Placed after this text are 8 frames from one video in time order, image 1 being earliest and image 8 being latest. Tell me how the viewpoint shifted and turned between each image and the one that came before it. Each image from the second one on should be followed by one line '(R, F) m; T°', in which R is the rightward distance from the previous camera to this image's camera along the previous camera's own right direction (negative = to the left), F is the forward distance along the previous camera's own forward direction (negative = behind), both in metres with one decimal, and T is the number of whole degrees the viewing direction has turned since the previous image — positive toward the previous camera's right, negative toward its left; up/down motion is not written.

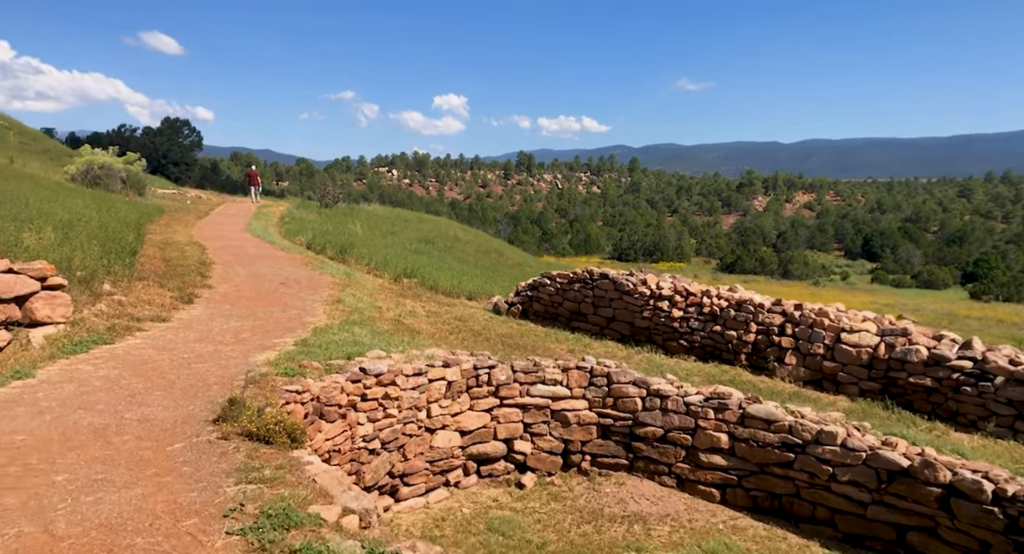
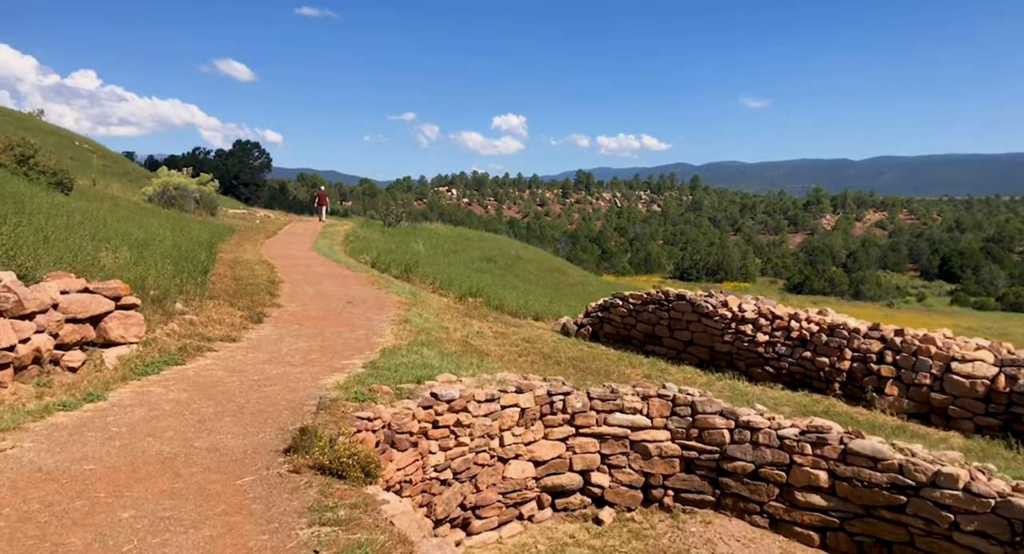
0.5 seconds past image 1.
(-0.2, +0.4) m; -5°
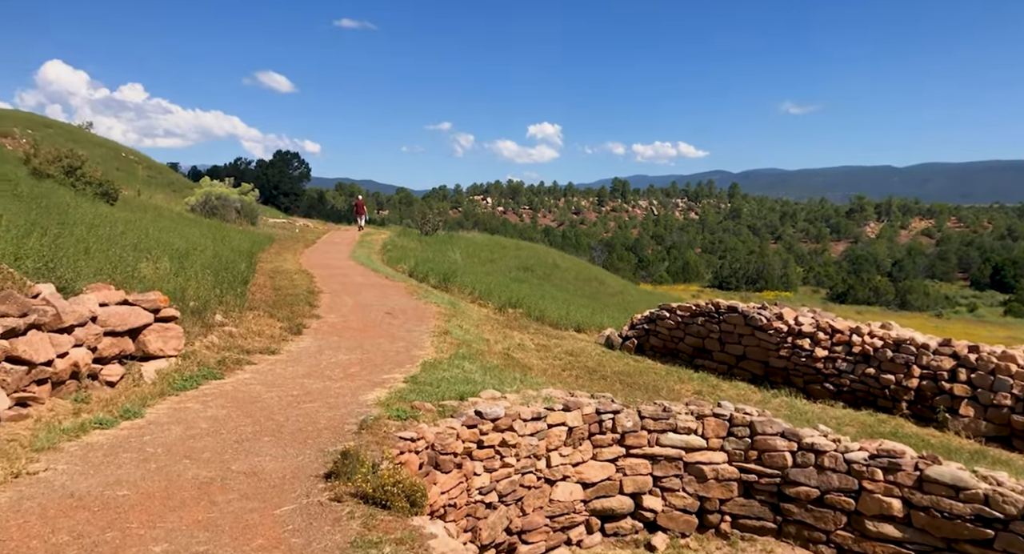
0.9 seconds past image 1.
(-0.1, +0.4) m; -3°
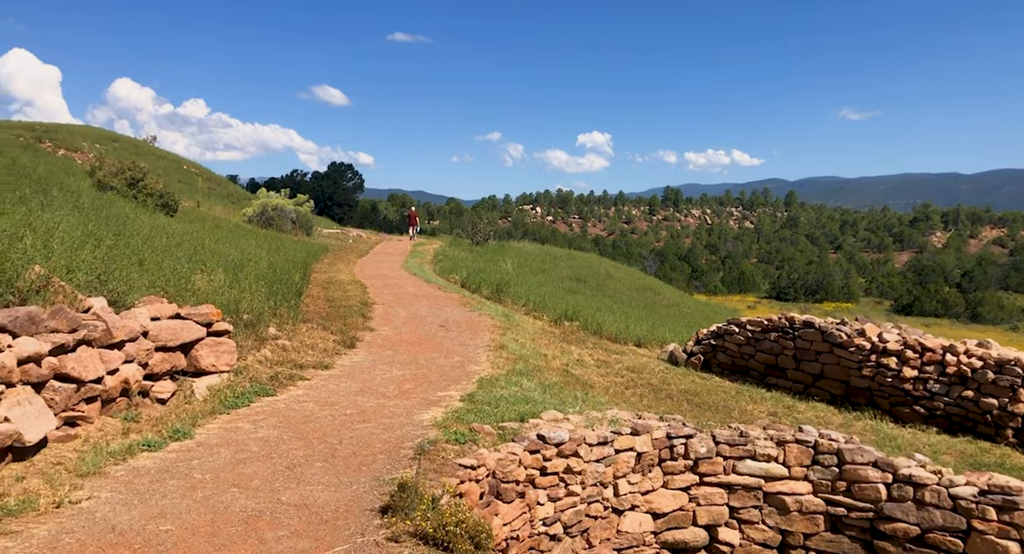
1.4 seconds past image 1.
(-0.2, +0.5) m; -4°
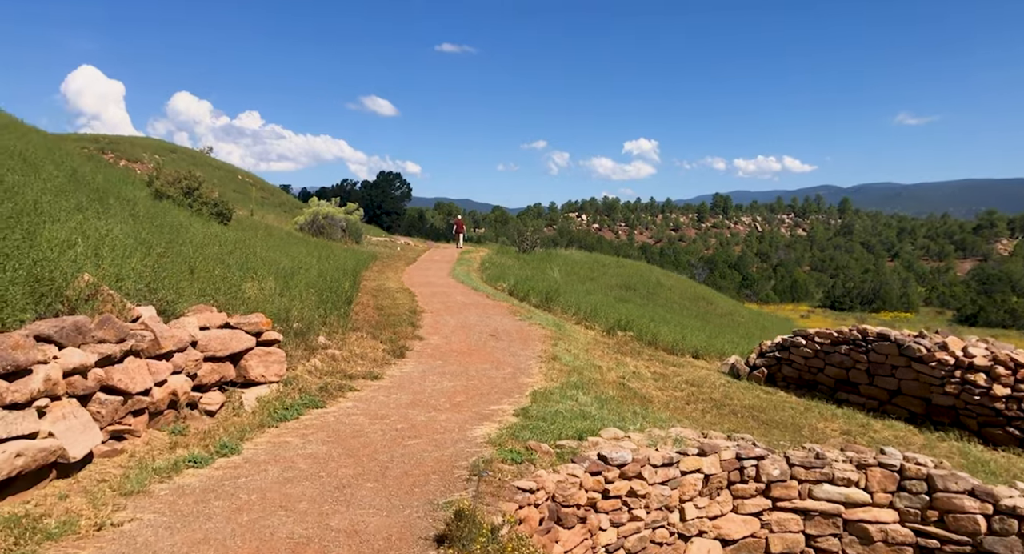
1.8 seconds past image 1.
(-0.1, +0.4) m; -4°
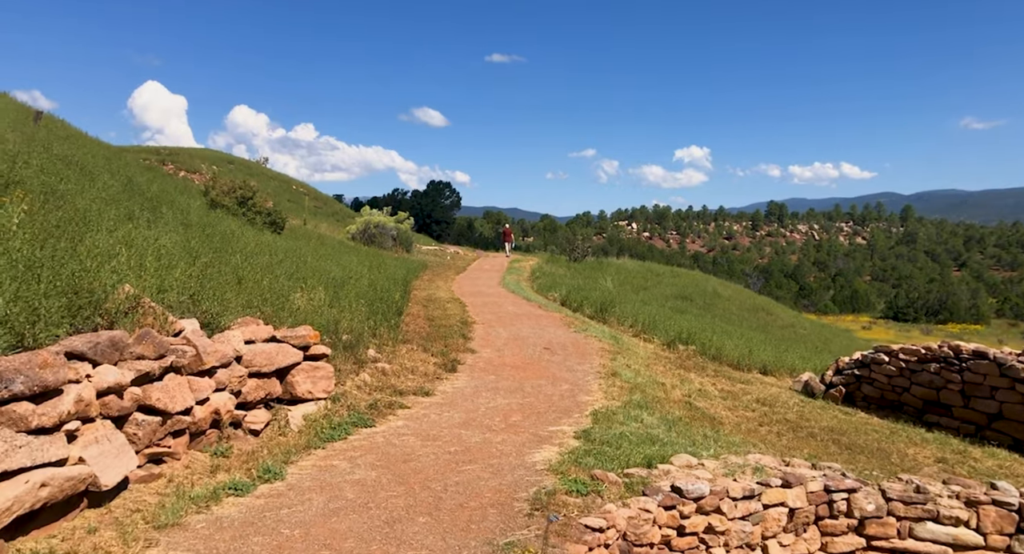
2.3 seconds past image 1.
(-0.1, +0.5) m; -4°
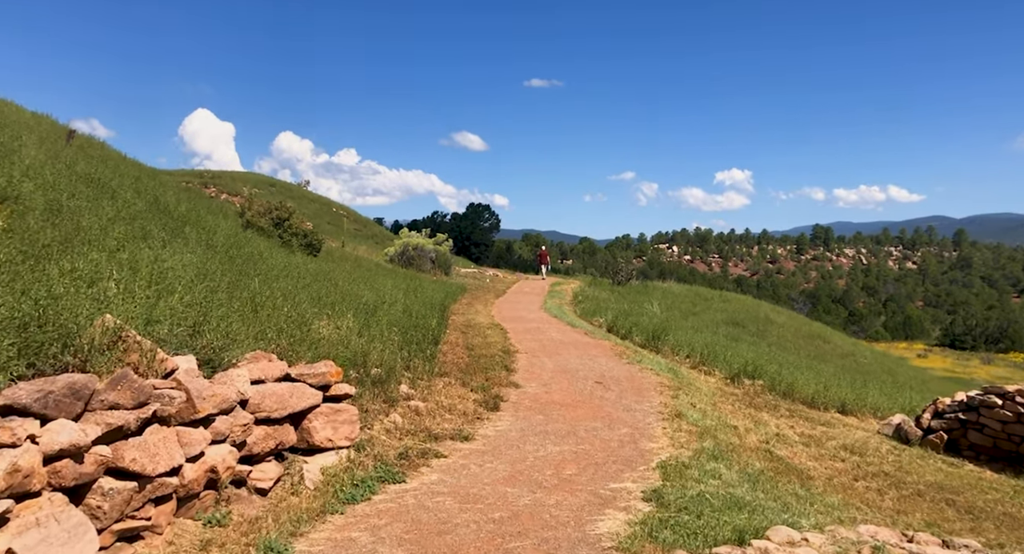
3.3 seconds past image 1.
(-0.1, +1.1) m; -3°
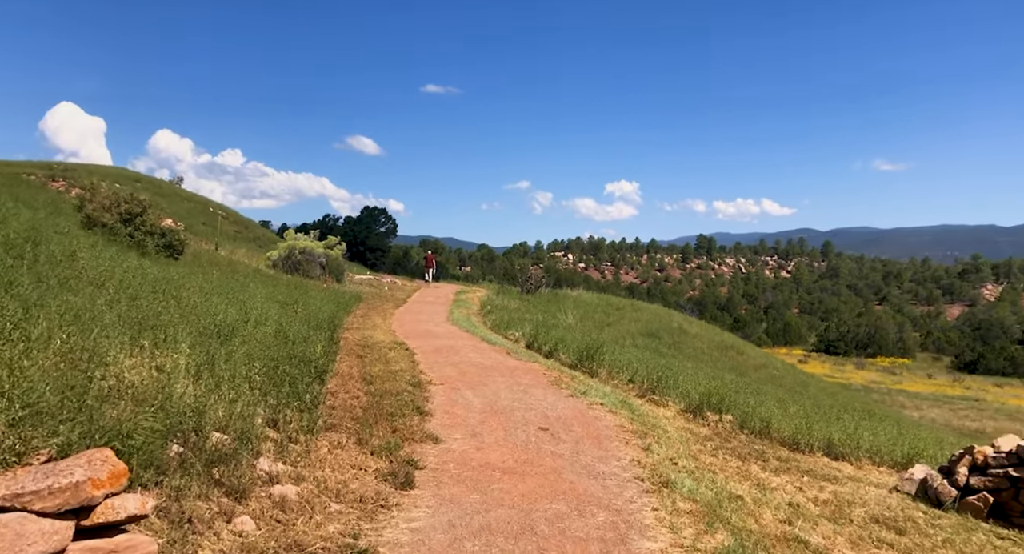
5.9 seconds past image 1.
(-0.2, +2.7) m; +9°
